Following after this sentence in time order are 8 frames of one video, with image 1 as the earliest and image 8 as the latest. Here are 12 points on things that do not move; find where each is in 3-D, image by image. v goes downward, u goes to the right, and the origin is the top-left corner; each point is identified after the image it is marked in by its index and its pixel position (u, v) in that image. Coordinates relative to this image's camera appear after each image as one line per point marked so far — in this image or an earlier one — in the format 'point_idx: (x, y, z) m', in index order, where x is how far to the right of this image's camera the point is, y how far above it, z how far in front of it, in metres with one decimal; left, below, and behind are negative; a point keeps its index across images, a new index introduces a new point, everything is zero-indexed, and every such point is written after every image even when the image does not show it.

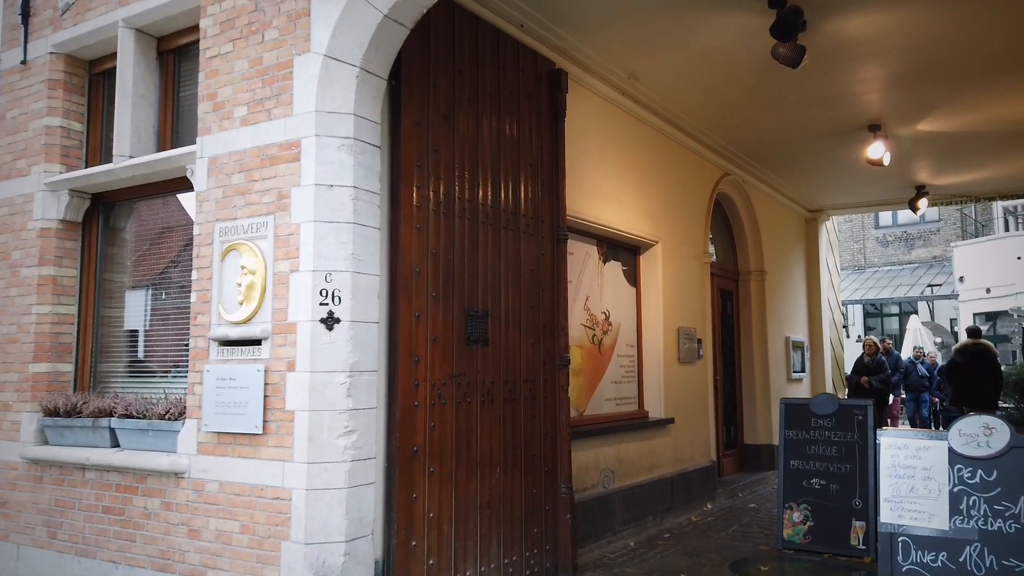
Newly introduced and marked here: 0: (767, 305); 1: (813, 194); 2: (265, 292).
0: (+3.3, -0.2, +10.0) m
1: (+4.2, +1.3, +10.9) m
2: (-1.3, 0.0, +3.9) m
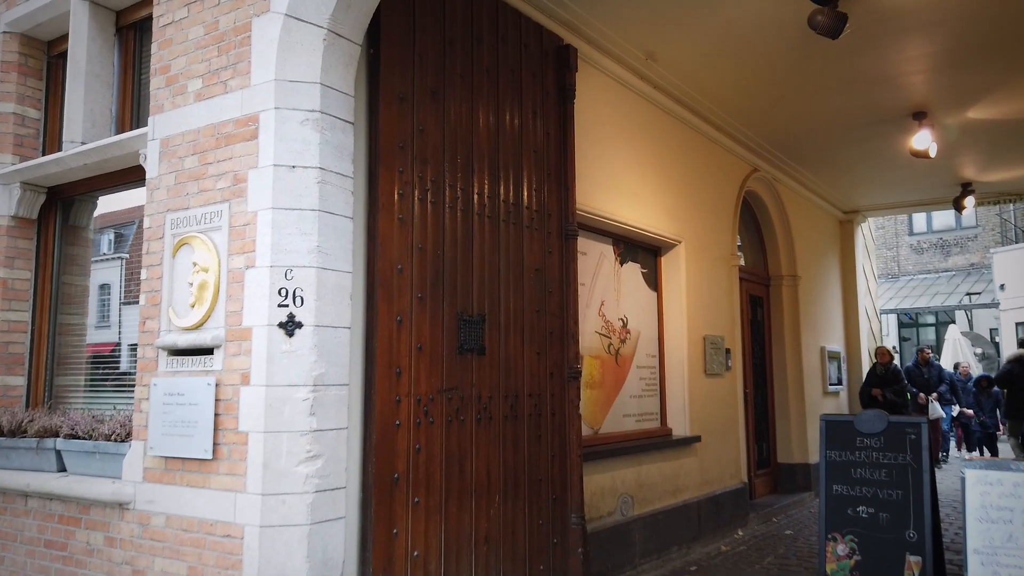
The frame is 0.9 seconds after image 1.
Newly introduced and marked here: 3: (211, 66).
0: (+3.4, -0.3, +9.3) m
1: (+4.4, +1.3, +10.2) m
2: (-1.3, 0.0, +3.4) m
3: (-1.4, +1.0, +3.6) m
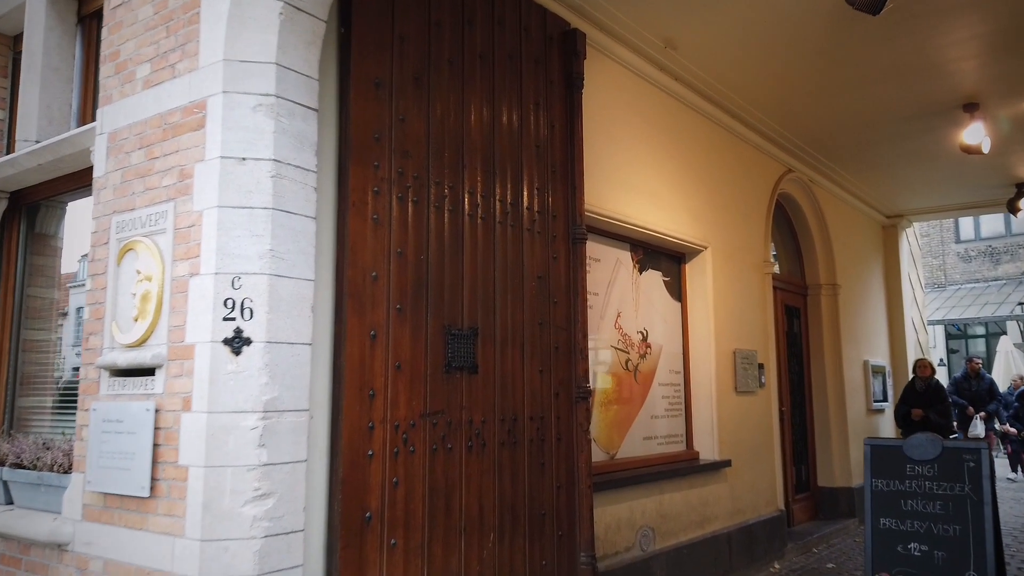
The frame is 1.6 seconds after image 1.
0: (+3.7, -0.4, +8.6) m
1: (+4.7, +1.1, +9.5) m
2: (-1.3, -0.1, +2.9) m
3: (-1.4, +1.0, +3.2) m
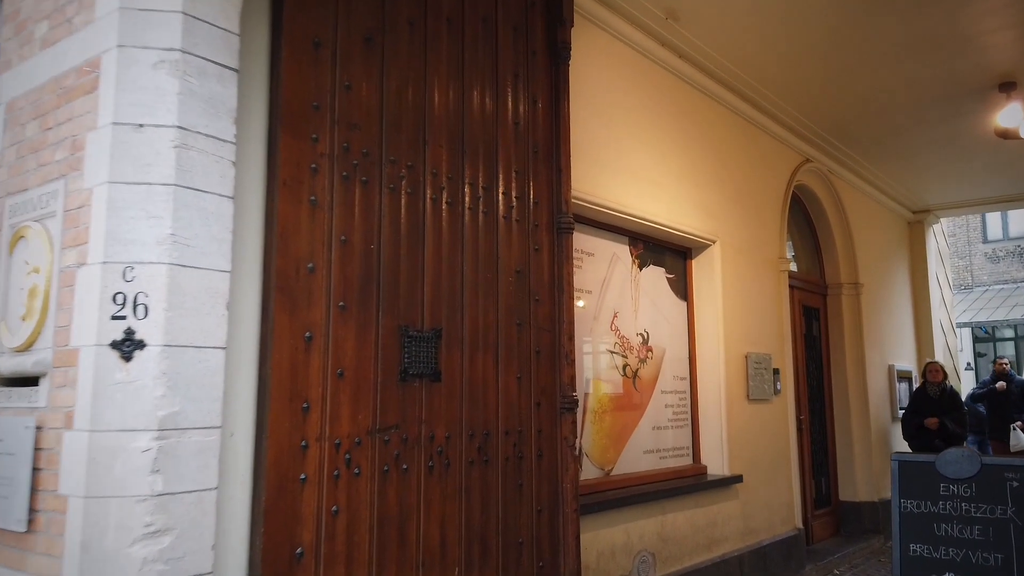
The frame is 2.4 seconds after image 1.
0: (+3.6, -0.4, +8.0) m
1: (+4.7, +1.1, +8.9) m
2: (-1.5, 0.0, +2.5) m
3: (-1.6, +1.0, +2.7) m
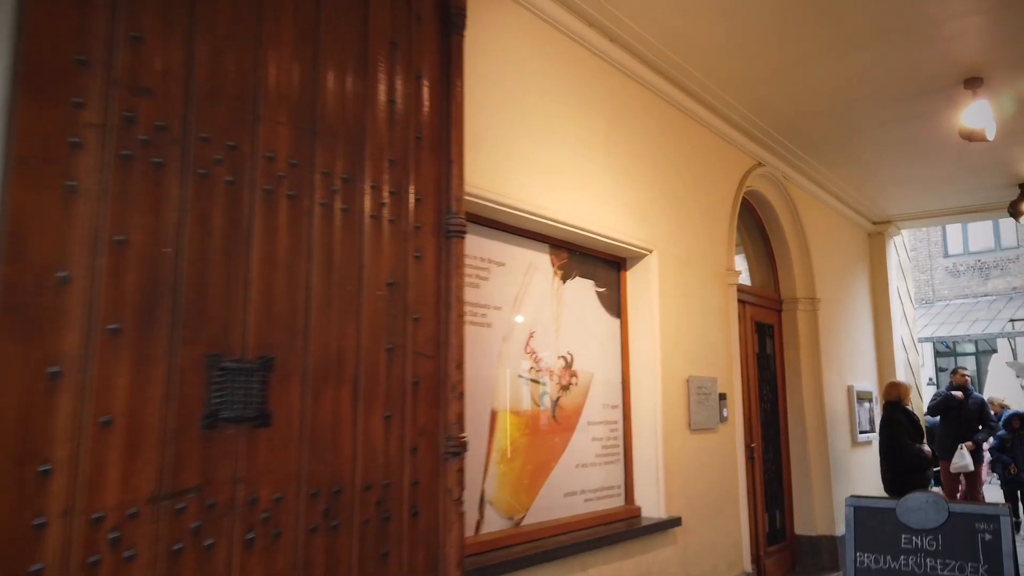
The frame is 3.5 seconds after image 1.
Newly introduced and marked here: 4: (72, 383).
0: (+3.0, -0.5, +7.5) m
1: (+4.0, +1.0, +8.4) m
2: (-1.9, -0.1, +1.7) m
3: (-2.0, +1.0, +1.9) m
4: (-1.1, -0.2, +2.0) m
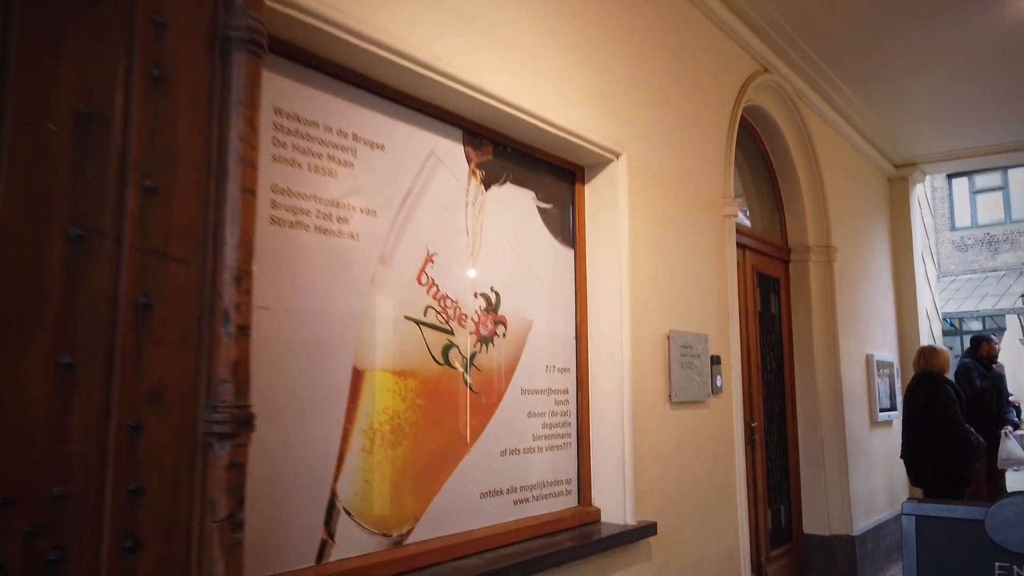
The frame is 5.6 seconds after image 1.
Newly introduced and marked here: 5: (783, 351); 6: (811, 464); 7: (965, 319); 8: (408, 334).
0: (+2.6, -0.1, +6.1) m
1: (+3.5, +1.4, +7.0) m
2: (-2.3, +0.2, +0.3) m
3: (-2.4, +1.3, +0.5) m
4: (-1.5, +0.1, +0.7) m
5: (+2.1, -0.5, +5.9) m
6: (+2.3, -1.3, +5.9) m
7: (+9.8, -0.7, +16.7) m
8: (-0.4, -0.2, +2.6) m
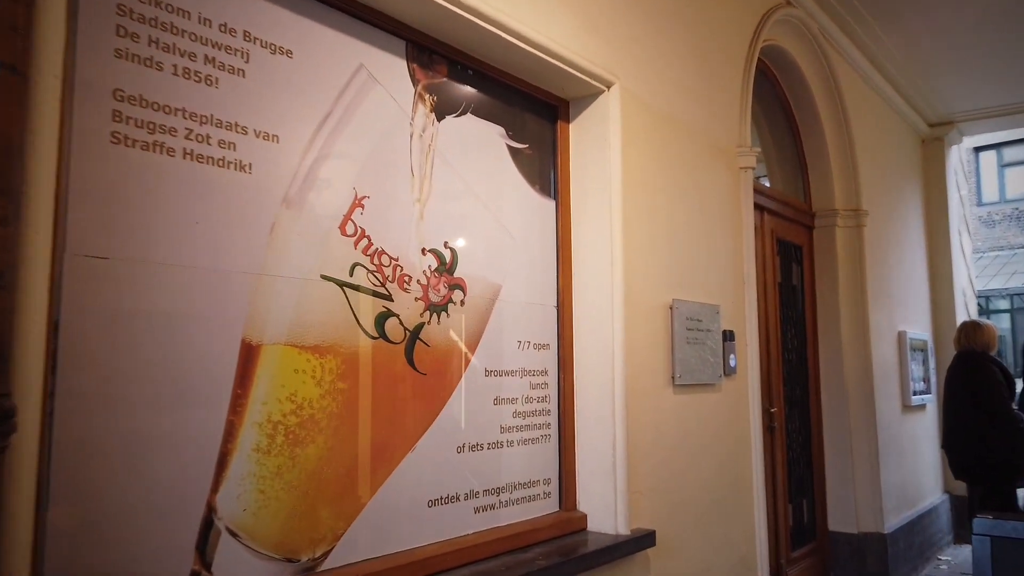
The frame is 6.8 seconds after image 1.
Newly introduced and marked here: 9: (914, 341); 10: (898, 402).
0: (+2.5, +0.1, +5.5) m
1: (+3.5, +1.7, +6.3) m
2: (-2.5, +0.3, -0.2) m
3: (-2.6, +1.3, 0.0) m
4: (-1.7, +0.1, +0.1) m
5: (+2.0, -0.3, +5.3) m
6: (+2.2, -1.1, +5.3) m
7: (+9.9, -0.2, +15.9) m
8: (-0.5, 0.0, +2.0) m
9: (+3.3, -0.4, +6.3) m
10: (+2.9, -0.9, +5.9) m
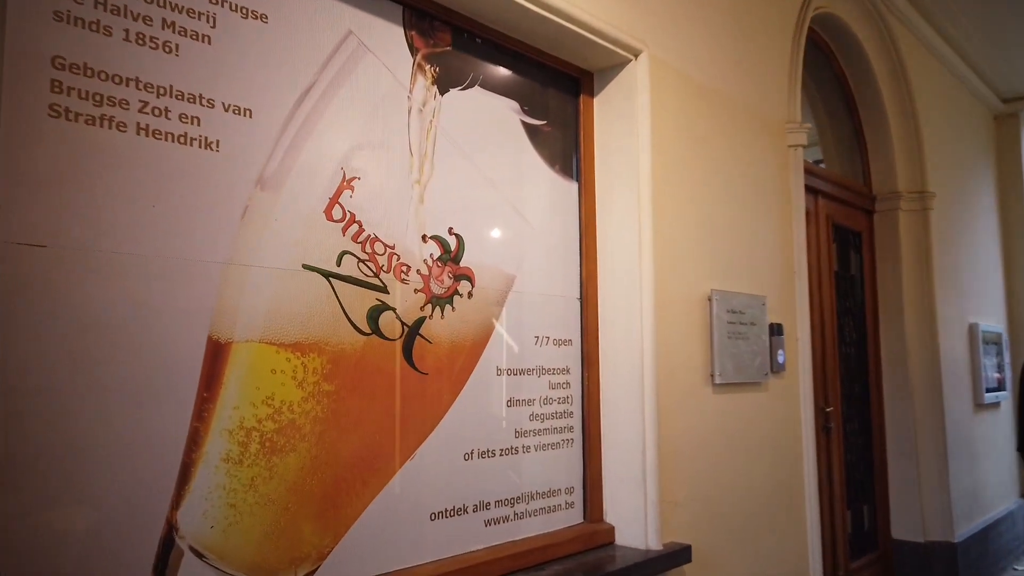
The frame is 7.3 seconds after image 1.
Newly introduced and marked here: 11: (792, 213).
0: (+2.7, +0.2, +5.0) m
1: (+3.8, +1.8, +5.8) m
2: (-2.6, +0.3, -0.3) m
3: (-2.7, +1.3, -0.1) m
4: (-1.8, +0.1, 0.0) m
5: (+2.2, -0.2, +4.9) m
6: (+2.5, -1.1, +4.9) m
7: (+10.9, 0.0, +15.0) m
8: (-0.5, 0.0, +1.8) m
9: (+3.6, -0.3, +5.9) m
10: (+3.2, -0.8, +5.4) m
11: (+1.3, +0.3, +3.5) m
